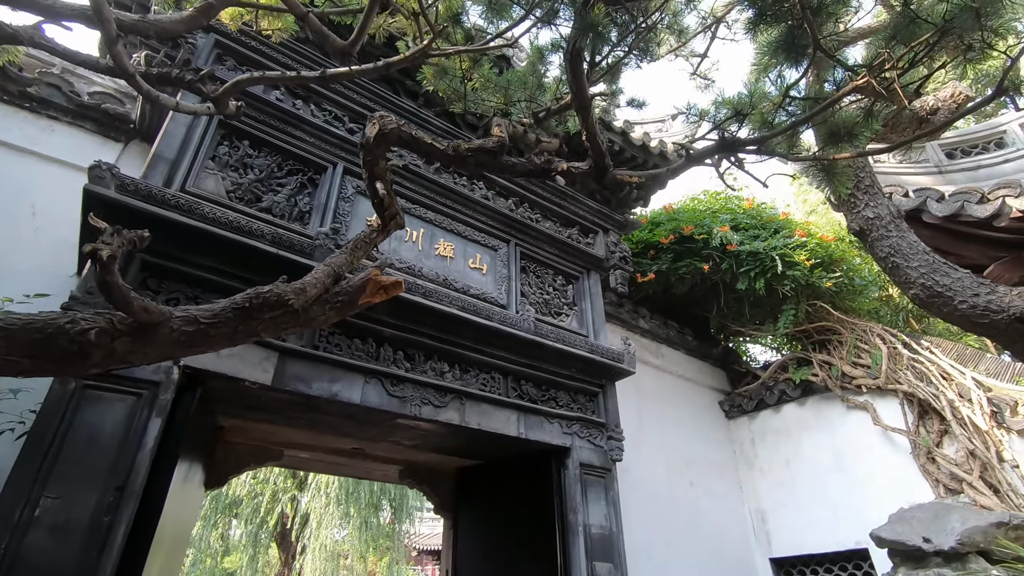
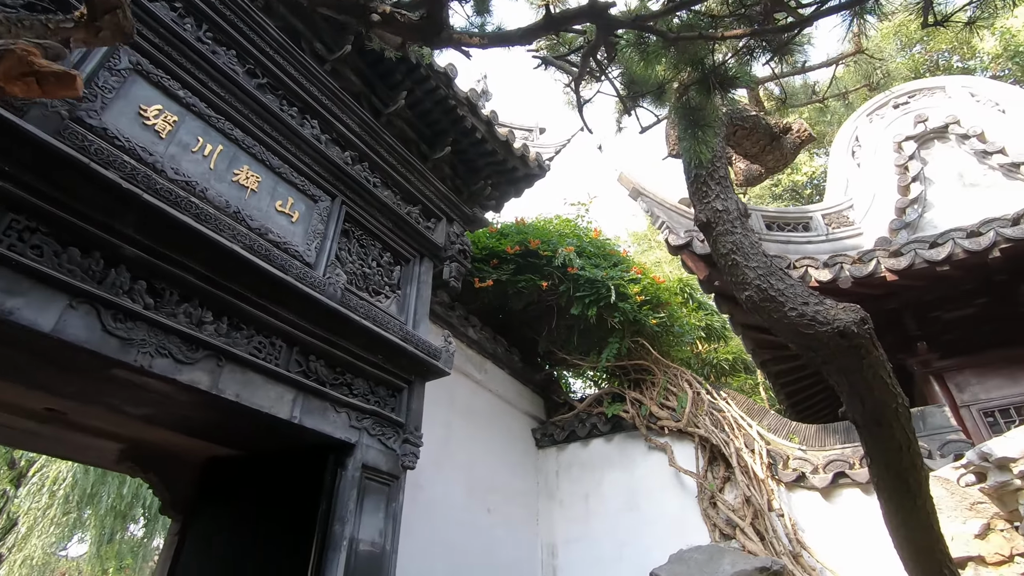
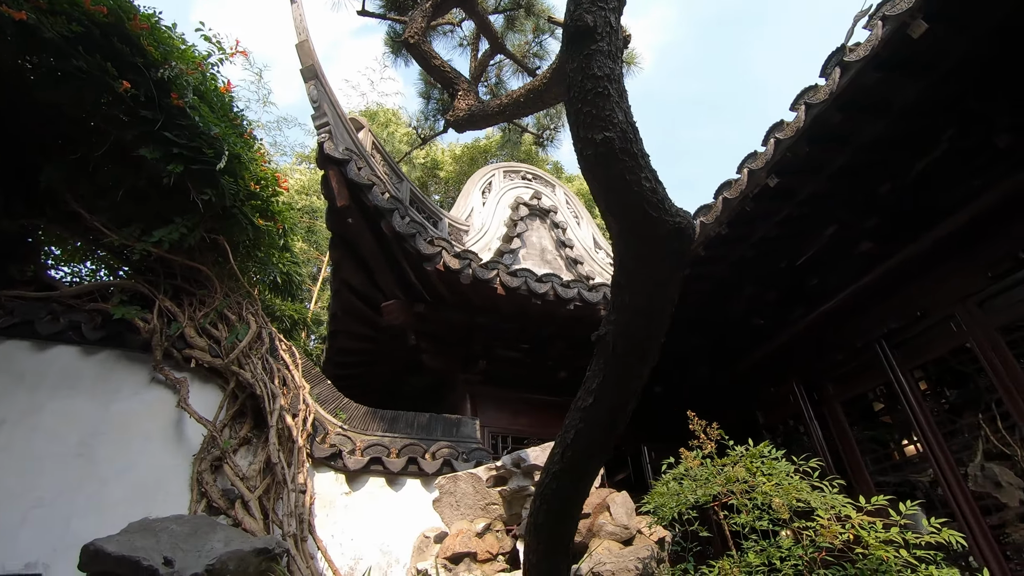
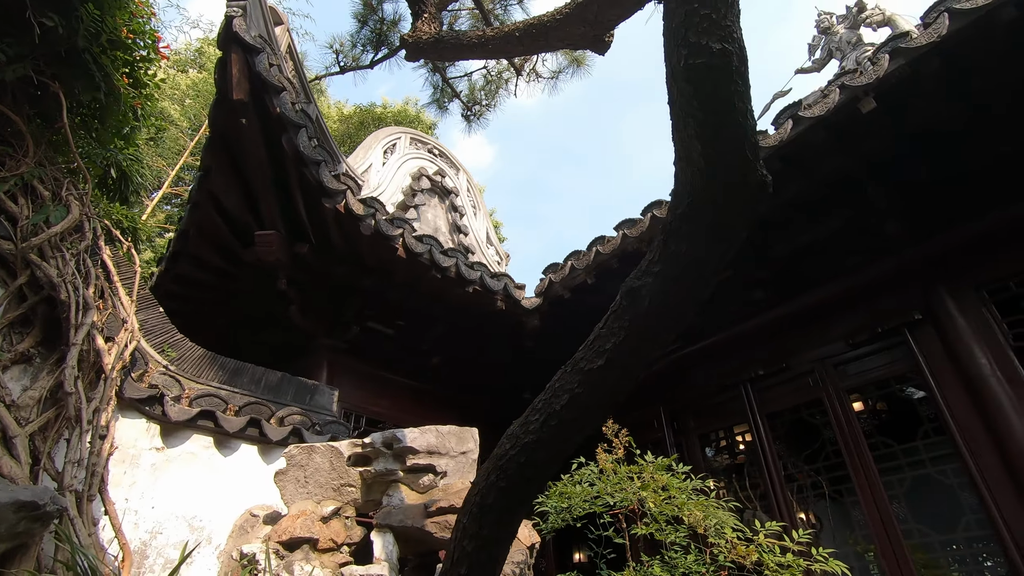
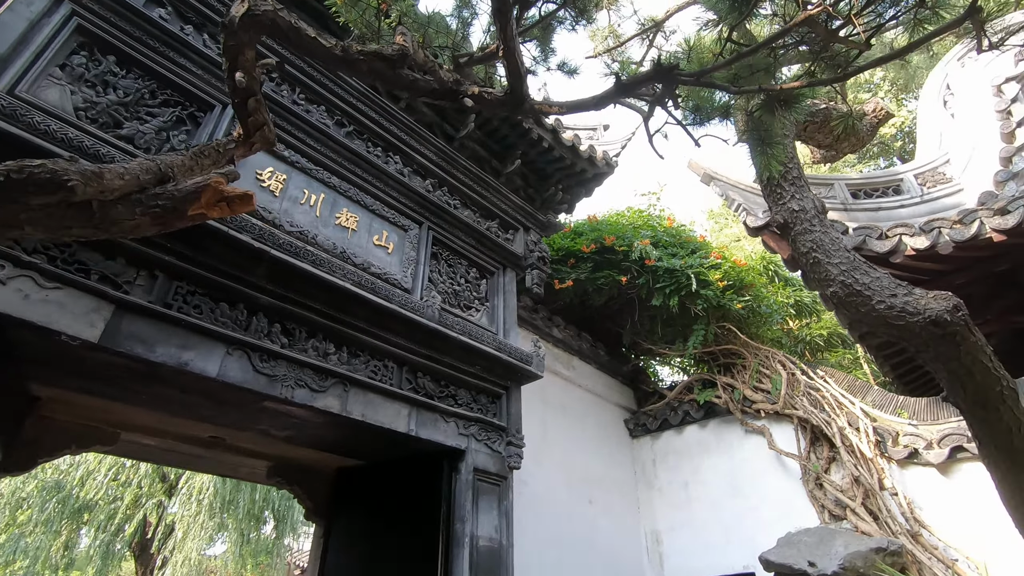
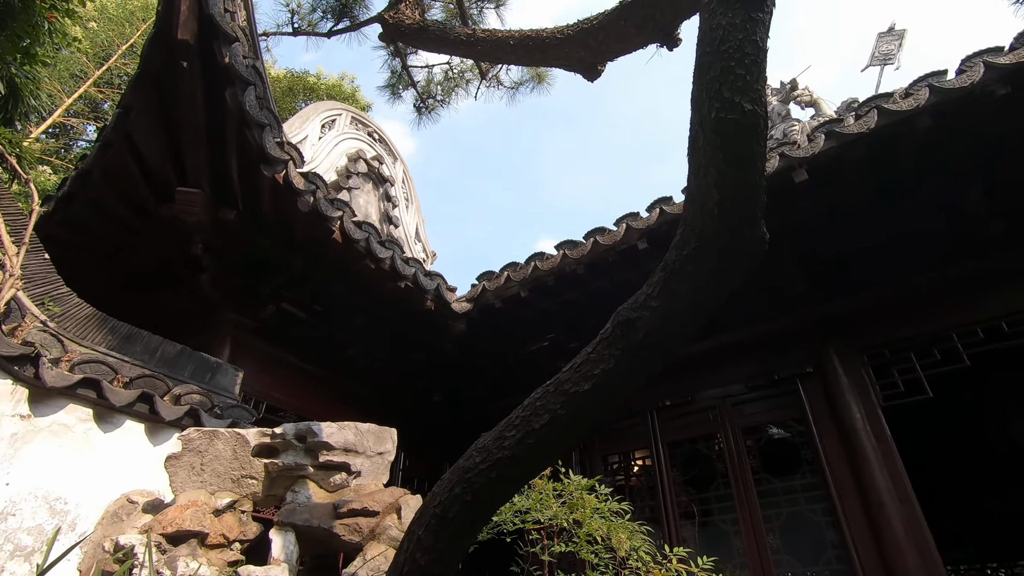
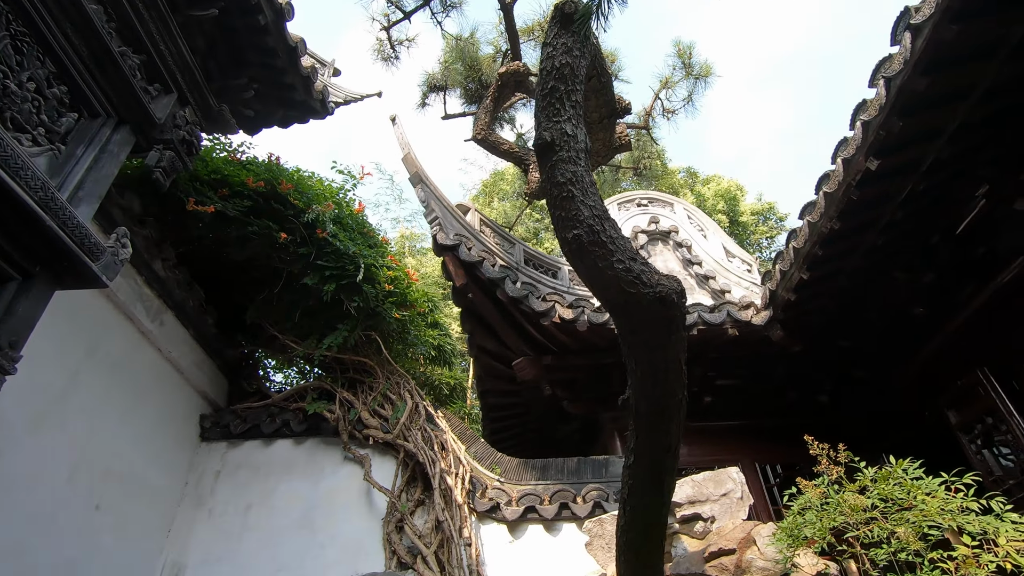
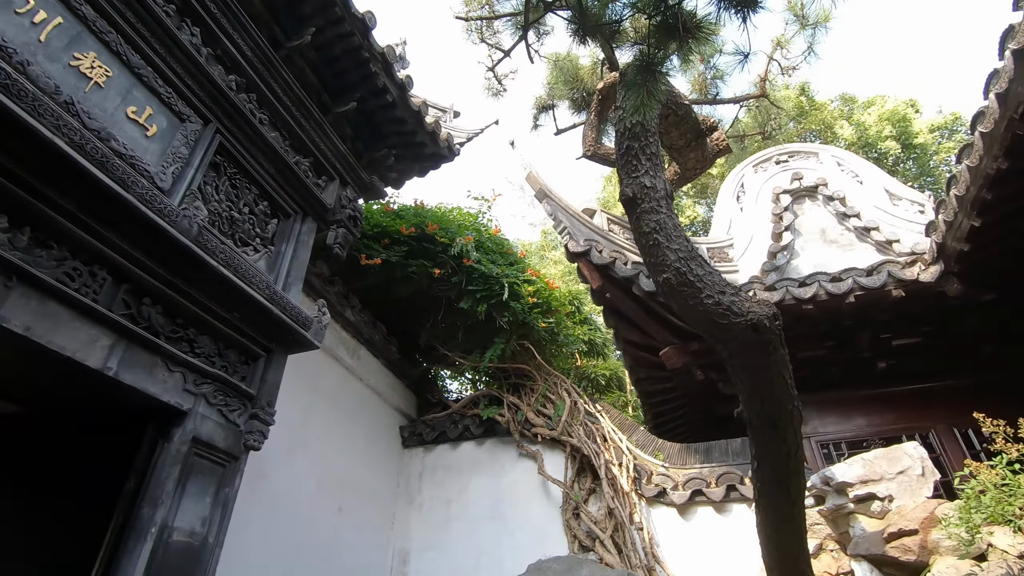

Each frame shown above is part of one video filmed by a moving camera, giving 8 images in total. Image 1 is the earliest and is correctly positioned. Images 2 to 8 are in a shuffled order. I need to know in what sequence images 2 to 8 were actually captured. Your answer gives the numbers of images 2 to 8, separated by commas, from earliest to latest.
5, 2, 8, 7, 3, 4, 6
